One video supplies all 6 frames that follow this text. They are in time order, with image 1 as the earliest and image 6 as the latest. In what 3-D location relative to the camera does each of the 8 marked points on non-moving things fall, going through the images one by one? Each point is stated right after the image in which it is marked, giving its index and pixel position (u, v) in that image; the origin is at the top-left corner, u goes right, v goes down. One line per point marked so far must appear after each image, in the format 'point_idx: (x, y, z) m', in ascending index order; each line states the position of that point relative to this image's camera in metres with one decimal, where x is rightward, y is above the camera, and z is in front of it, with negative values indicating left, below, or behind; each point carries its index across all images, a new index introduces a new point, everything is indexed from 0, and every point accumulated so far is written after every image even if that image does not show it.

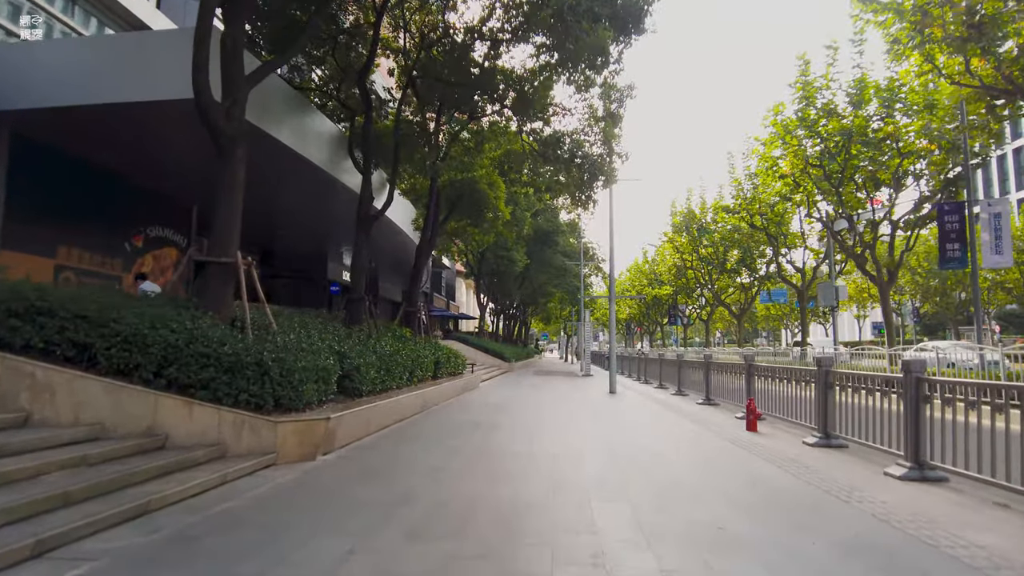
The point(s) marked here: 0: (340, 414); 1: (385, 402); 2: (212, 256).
0: (-2.2, -1.6, +8.7) m
1: (-2.0, -1.8, +10.7) m
2: (-4.1, +0.4, +9.1) m
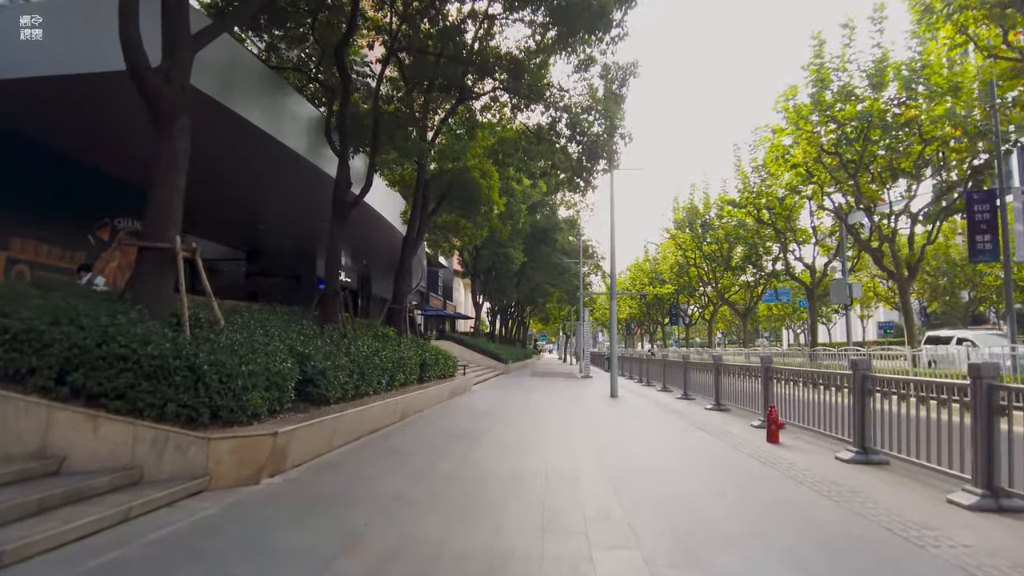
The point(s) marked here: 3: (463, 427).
0: (-2.4, -1.5, +7.3) m
1: (-2.2, -1.7, +9.4) m
2: (-4.2, +0.5, +7.8) m
3: (-0.8, -2.3, +11.3) m
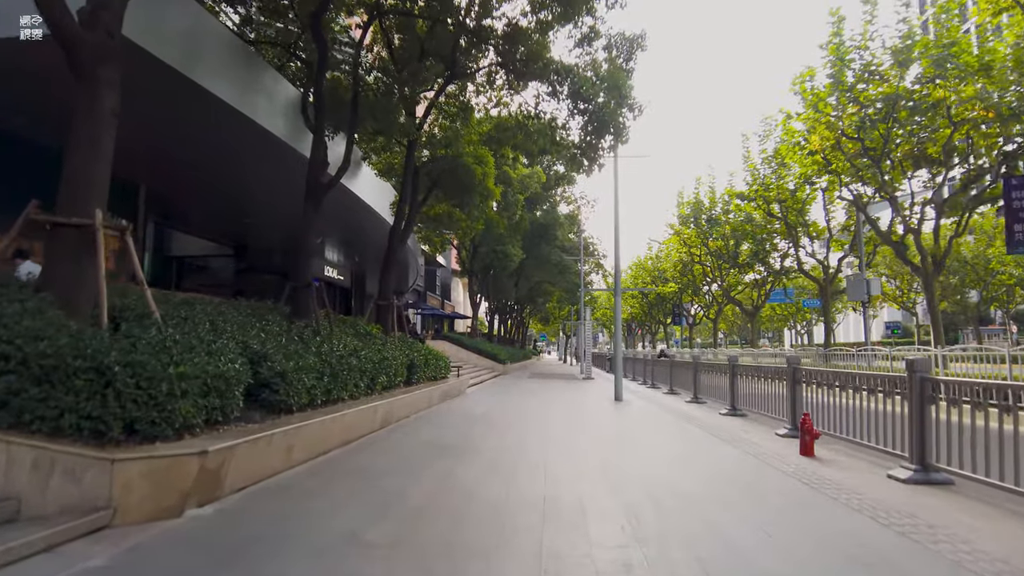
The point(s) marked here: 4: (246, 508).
0: (-2.5, -1.4, +6.0) m
1: (-2.2, -1.6, +8.0) m
2: (-4.3, +0.7, +6.4) m
3: (-0.9, -2.2, +10.0) m
4: (-2.2, -1.8, +5.5) m
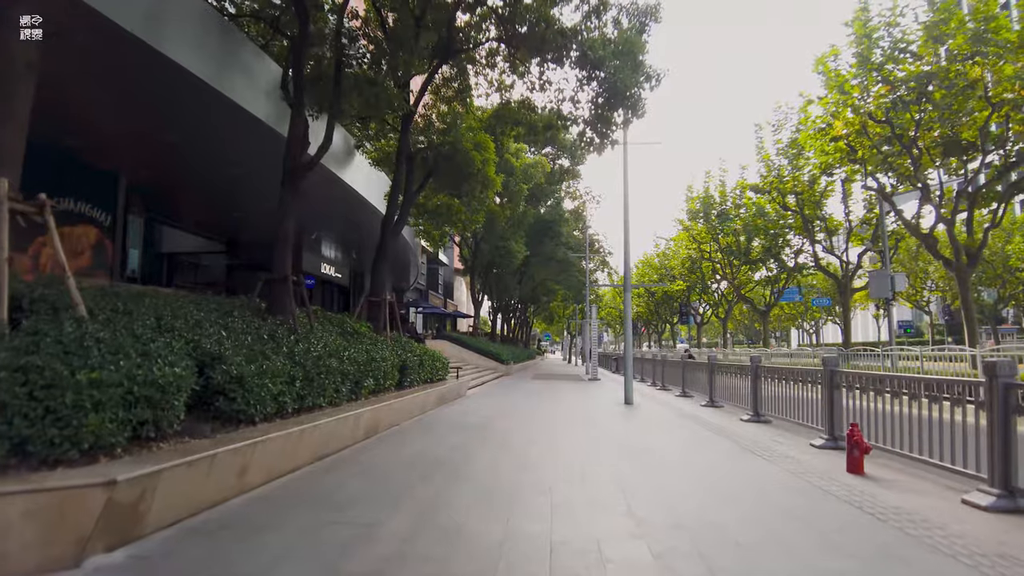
0: (-2.5, -1.3, +4.8) m
1: (-2.2, -1.5, +6.8) m
2: (-4.3, +0.8, +5.3) m
3: (-0.9, -2.1, +8.8) m
4: (-2.2, -1.7, +4.3) m
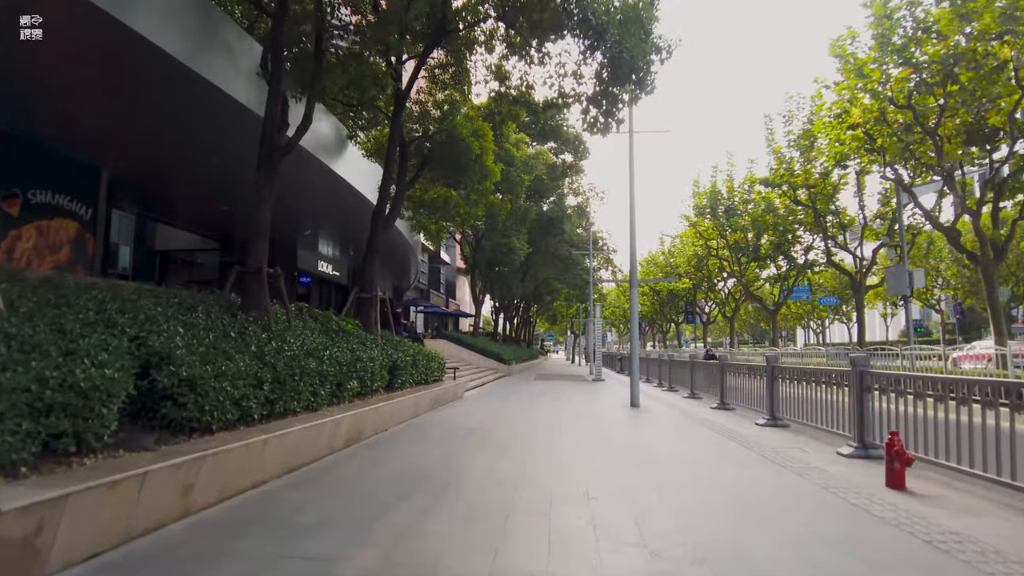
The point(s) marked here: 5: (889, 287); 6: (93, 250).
0: (-2.5, -1.2, +4.0) m
1: (-2.3, -1.4, +6.0) m
2: (-4.4, +0.9, +4.4) m
3: (-1.0, -2.0, +7.9) m
4: (-2.3, -1.6, +3.5) m
5: (+11.2, 0.0, +19.9) m
6: (-10.8, +0.9, +17.3) m
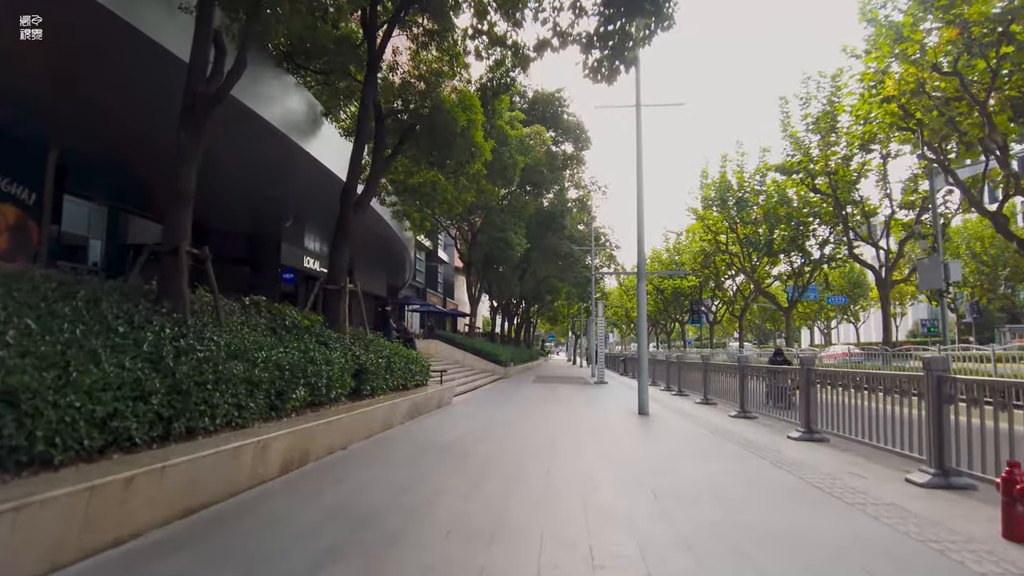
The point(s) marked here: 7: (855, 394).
0: (-2.7, -1.0, +2.2) m
1: (-2.5, -1.2, +4.2) m
2: (-4.6, +1.0, +2.6) m
3: (-1.1, -1.8, +6.1) m
4: (-2.5, -1.4, +1.7) m
5: (+11.1, +0.2, +18.1) m
6: (-11.0, +1.0, +15.5) m
7: (+4.6, -1.4, +8.9) m
